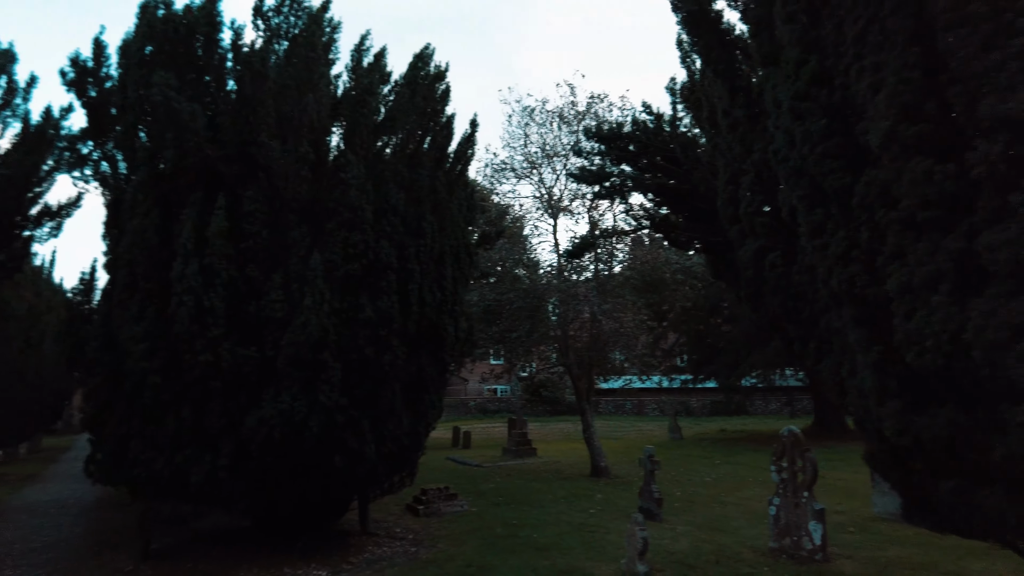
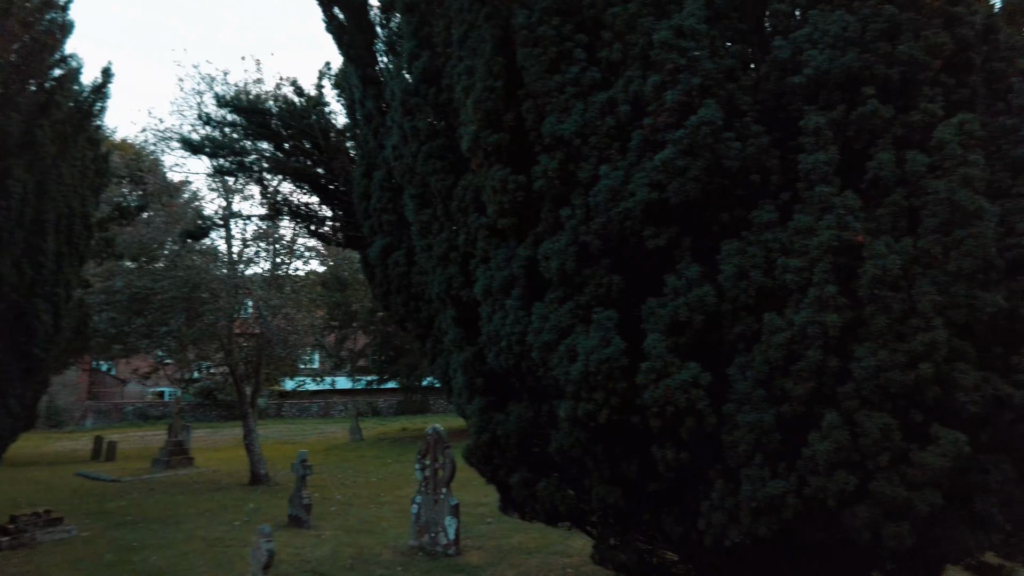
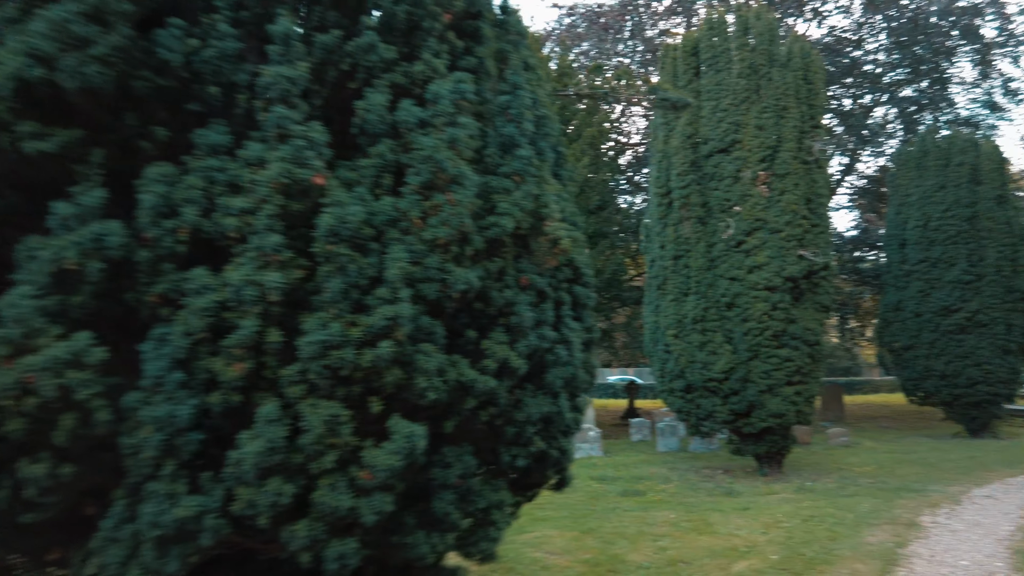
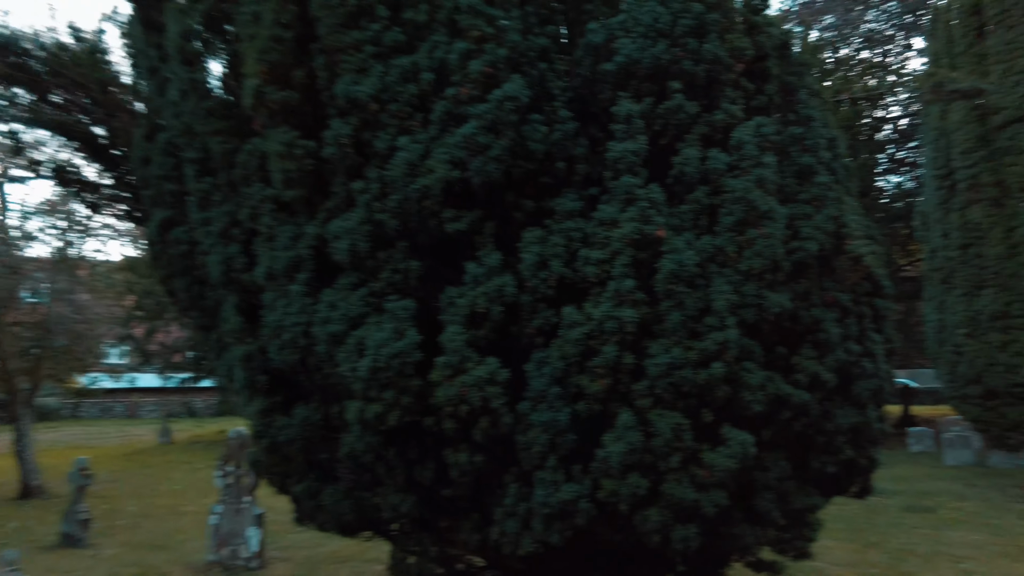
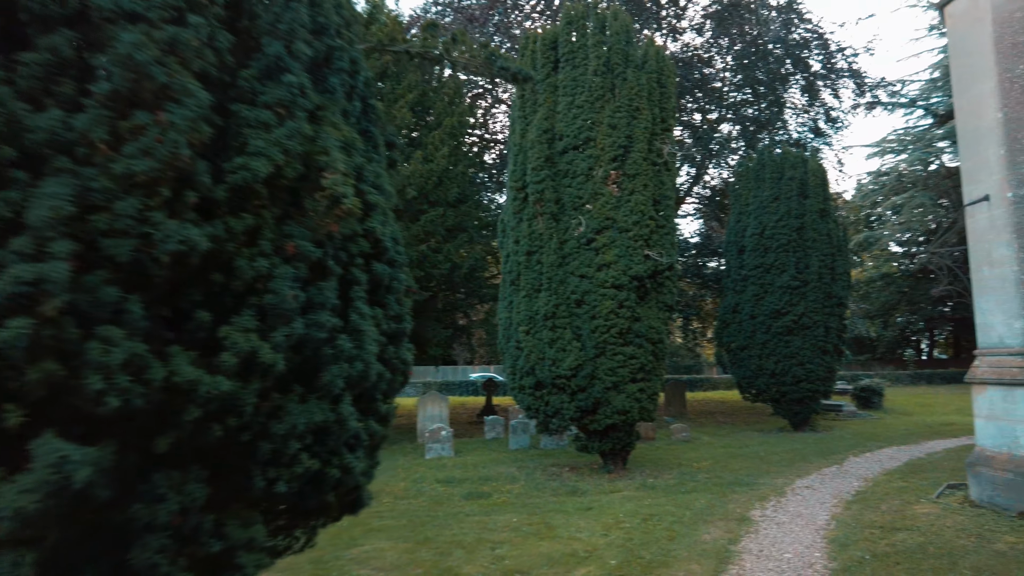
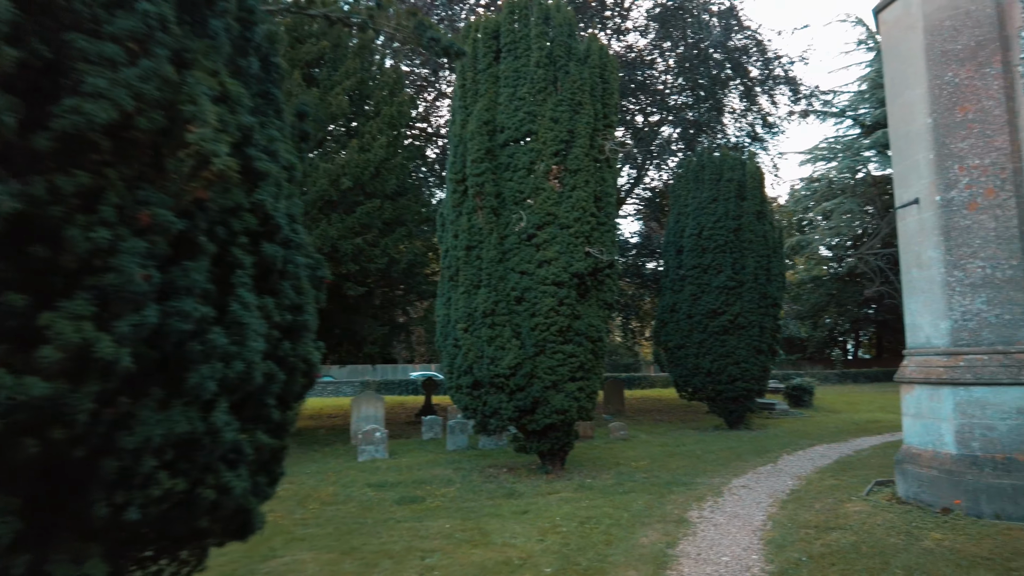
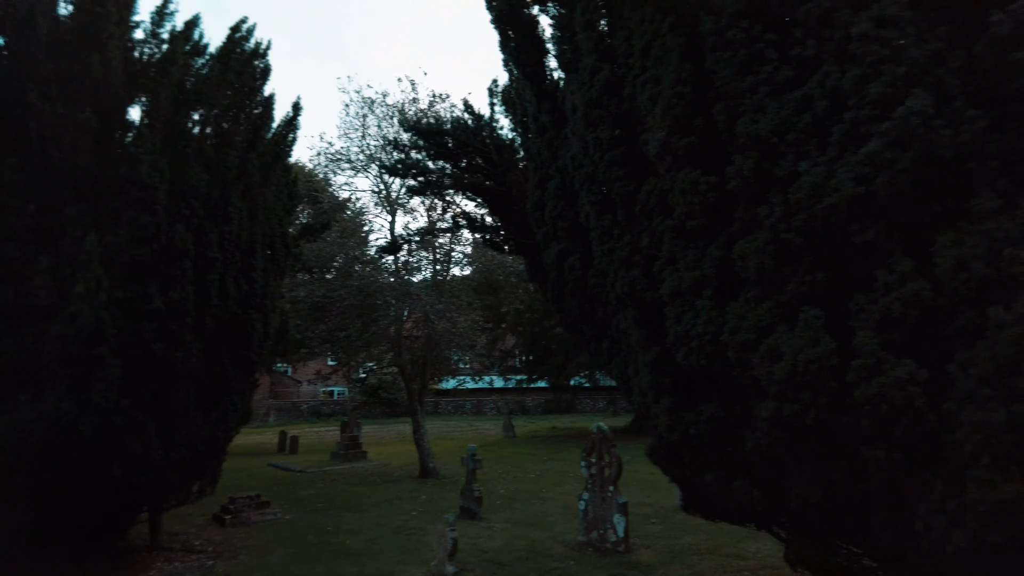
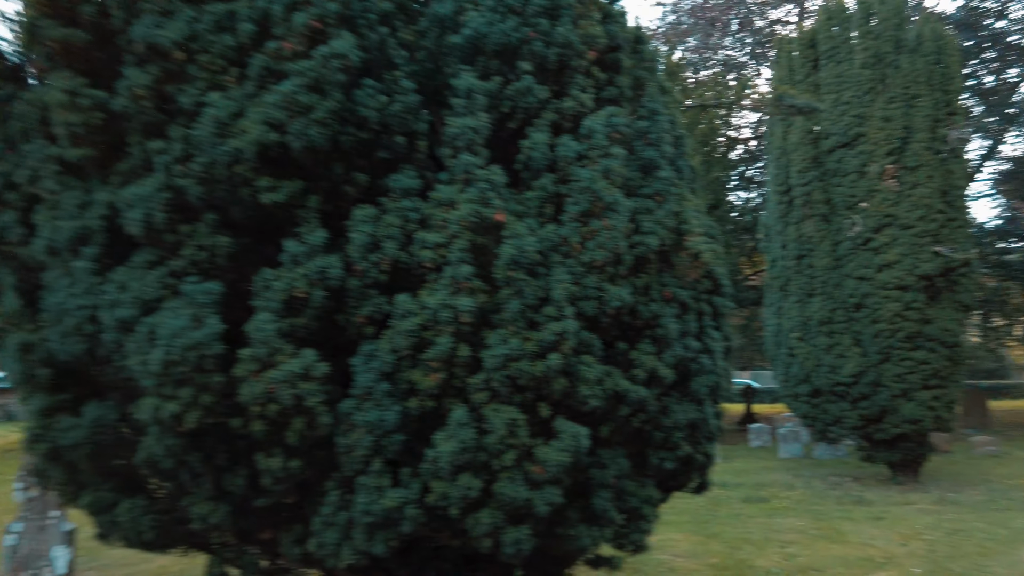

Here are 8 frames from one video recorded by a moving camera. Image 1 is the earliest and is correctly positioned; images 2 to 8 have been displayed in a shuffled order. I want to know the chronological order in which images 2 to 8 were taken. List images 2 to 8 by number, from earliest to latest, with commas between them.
7, 2, 4, 8, 3, 5, 6
